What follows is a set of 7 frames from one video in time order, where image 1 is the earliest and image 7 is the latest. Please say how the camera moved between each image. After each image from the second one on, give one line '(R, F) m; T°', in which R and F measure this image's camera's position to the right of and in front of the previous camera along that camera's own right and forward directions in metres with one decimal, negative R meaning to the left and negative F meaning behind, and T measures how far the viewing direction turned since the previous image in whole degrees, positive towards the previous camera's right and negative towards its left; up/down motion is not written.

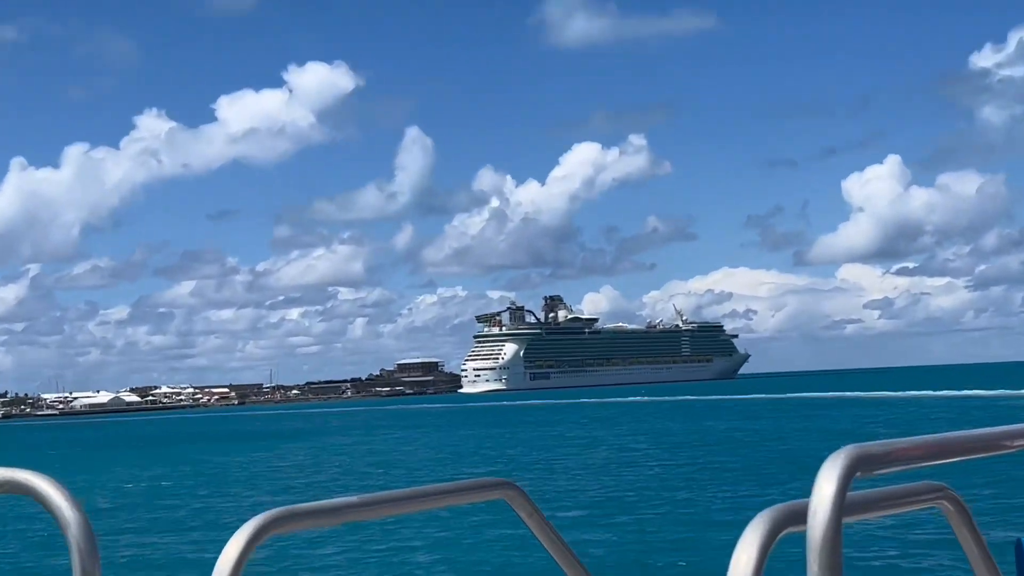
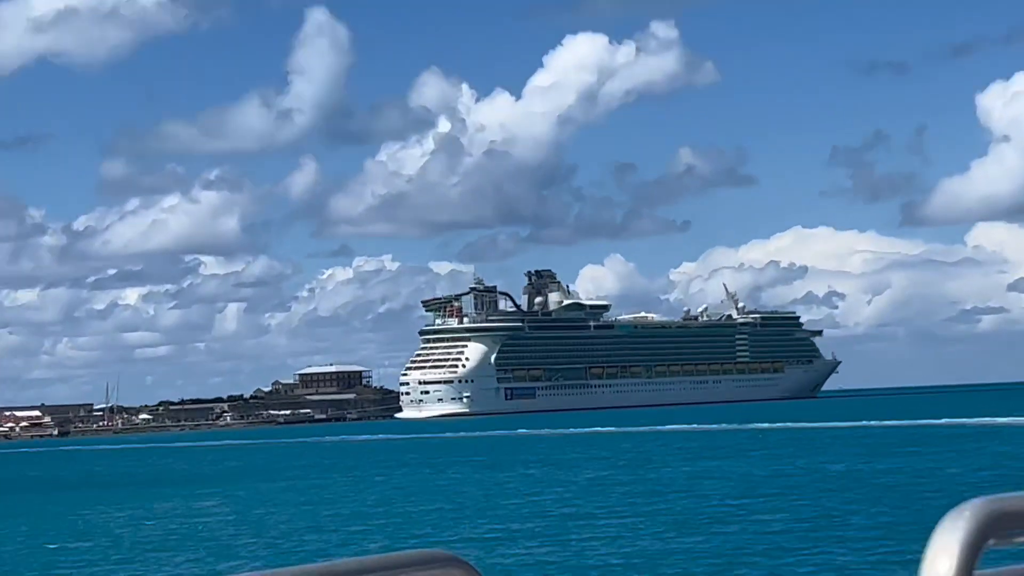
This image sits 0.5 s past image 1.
(+0.6, +17.4) m; +1°
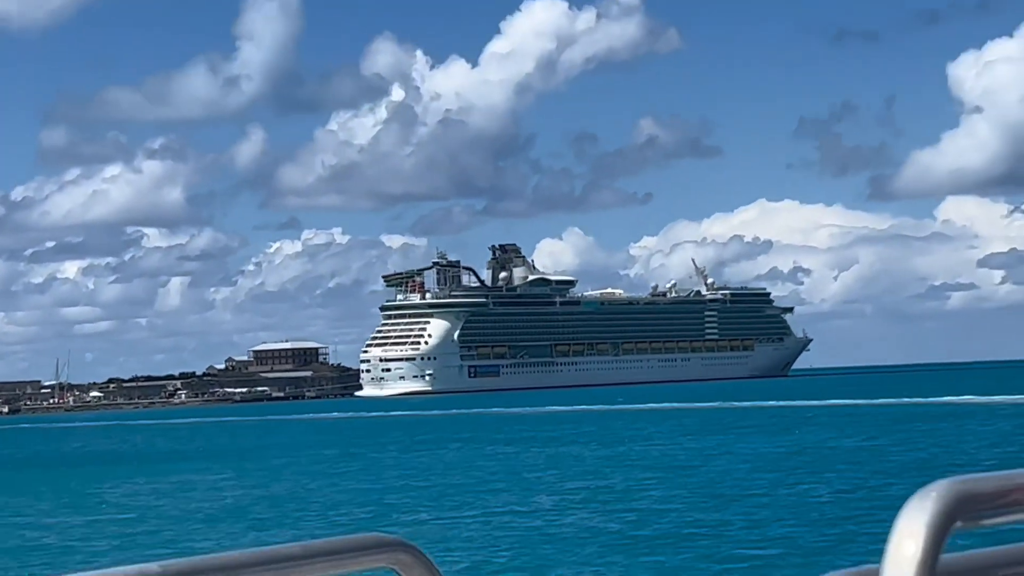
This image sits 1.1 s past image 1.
(+0.1, +1.1) m; +2°
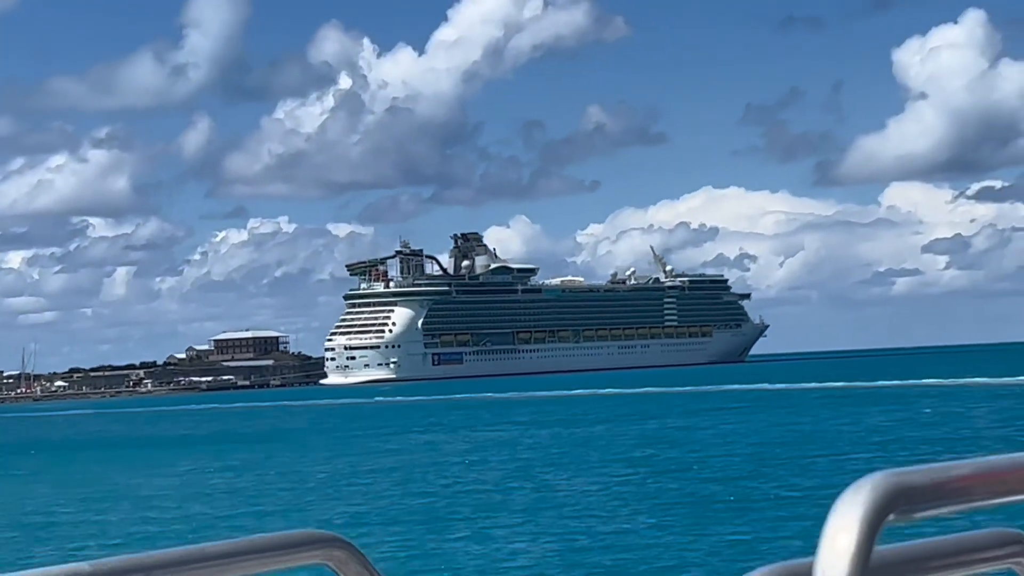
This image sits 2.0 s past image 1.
(-0.4, -0.5) m; +2°
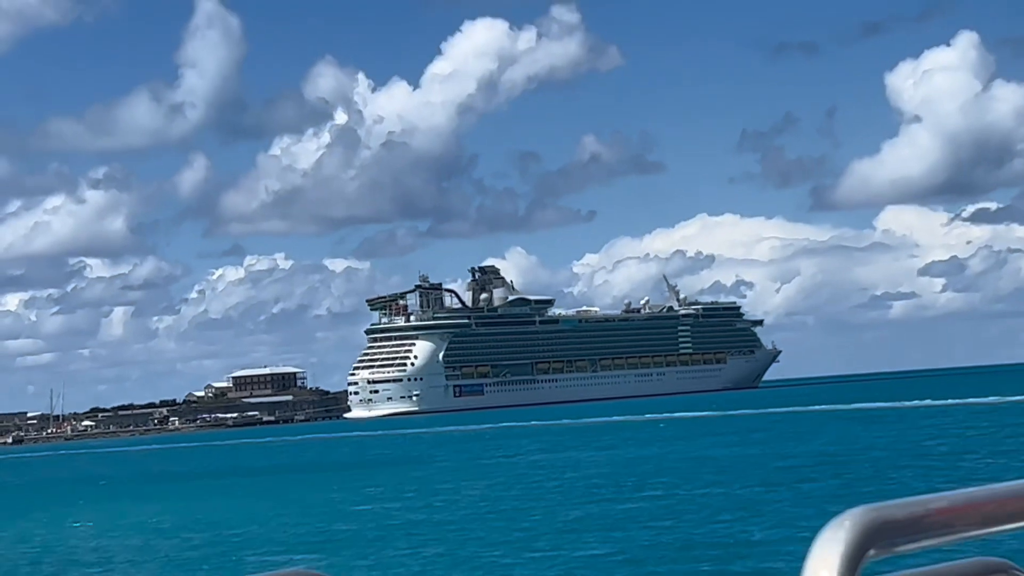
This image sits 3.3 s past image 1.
(-0.6, -0.7) m; 0°
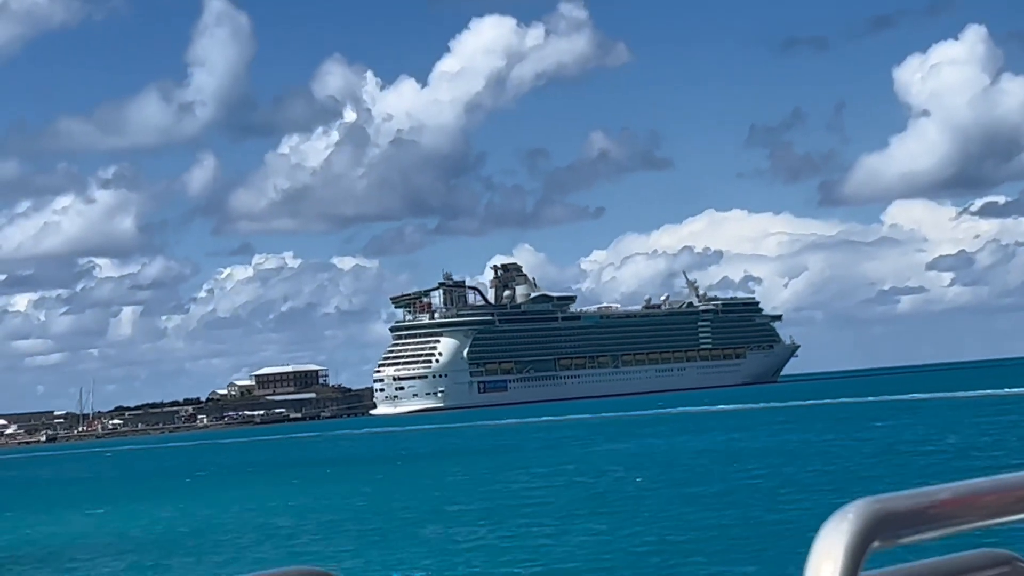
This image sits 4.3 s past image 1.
(-0.4, -0.5) m; 0°
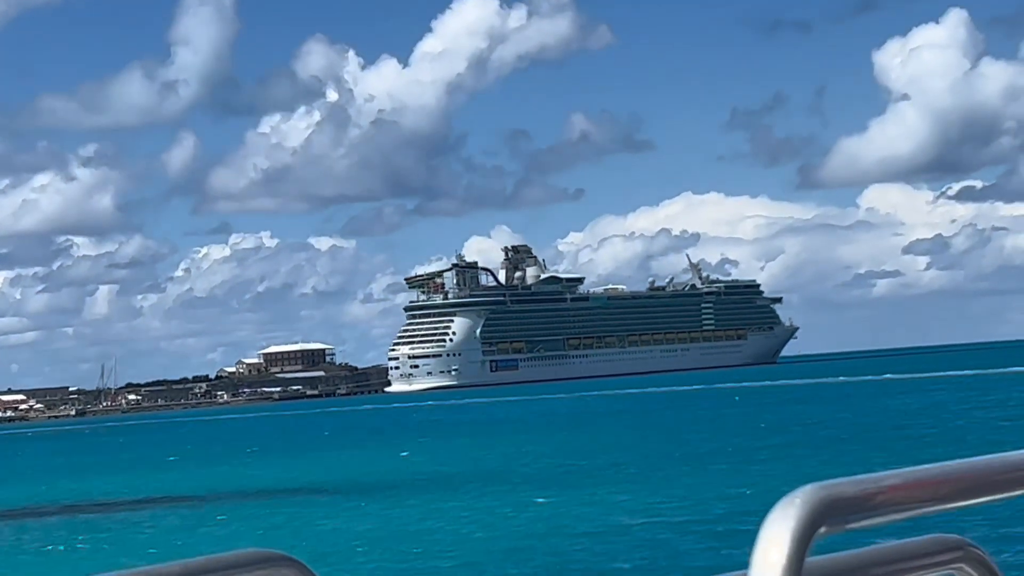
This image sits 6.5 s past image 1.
(-0.9, -1.1) m; +1°
